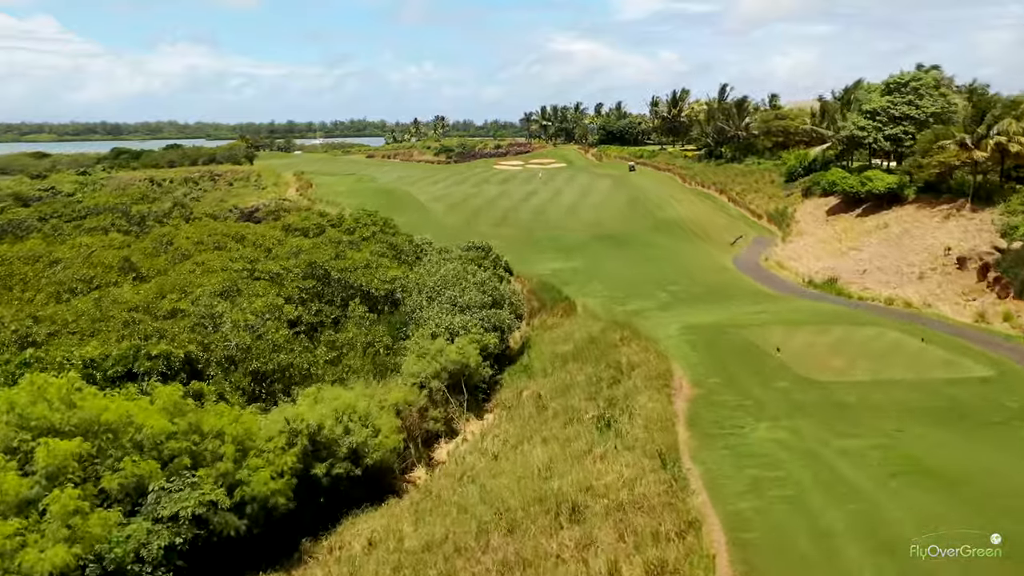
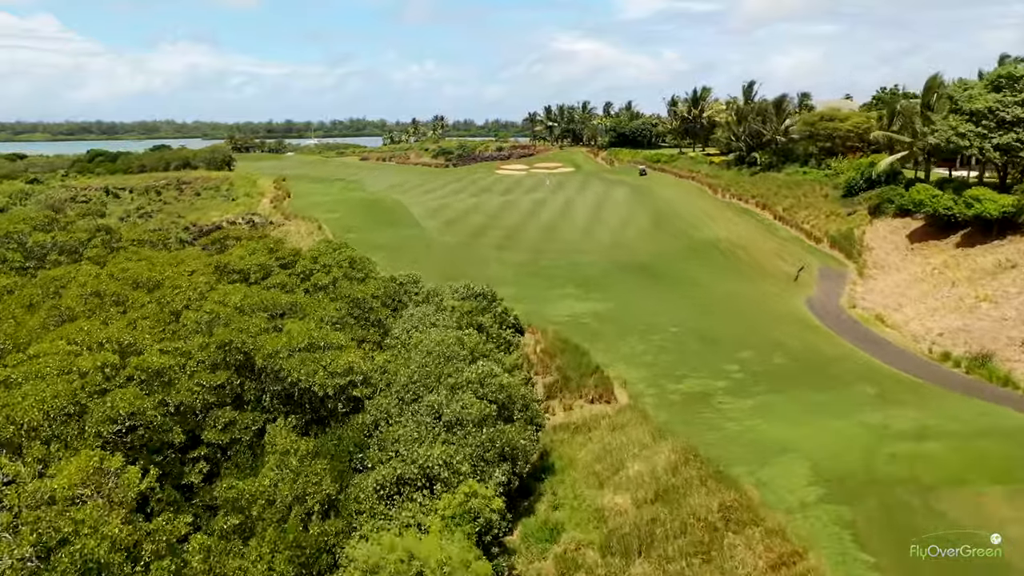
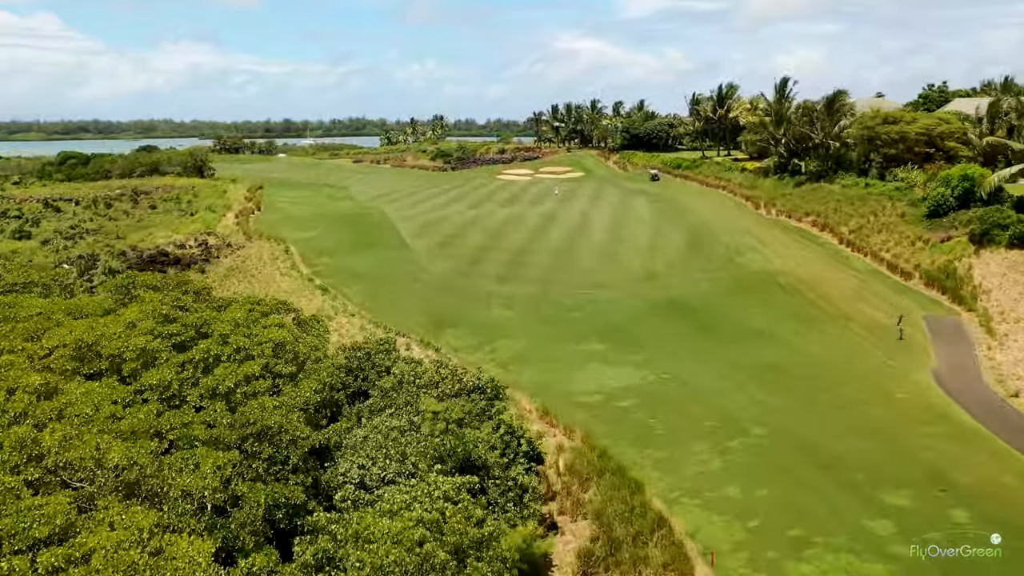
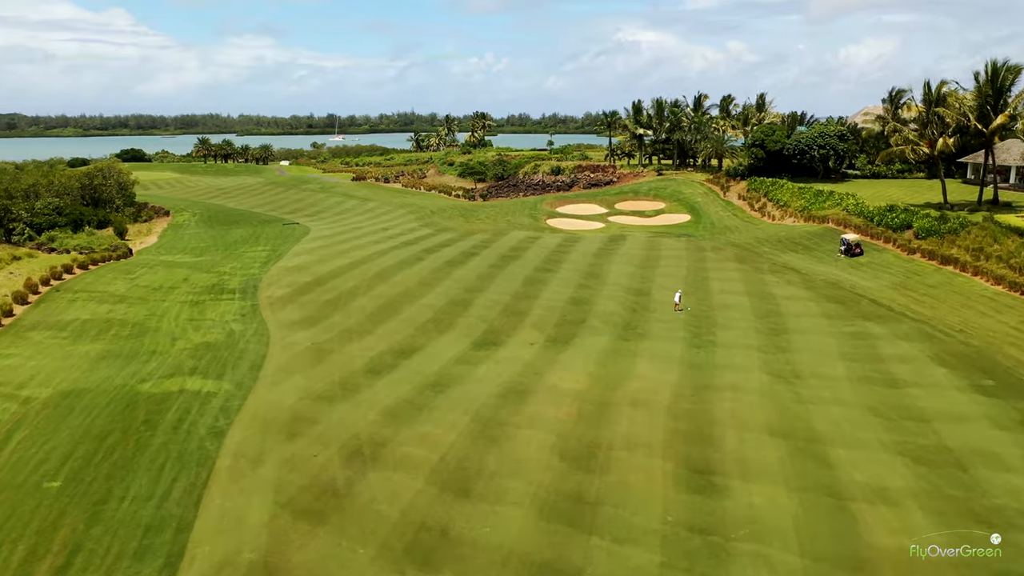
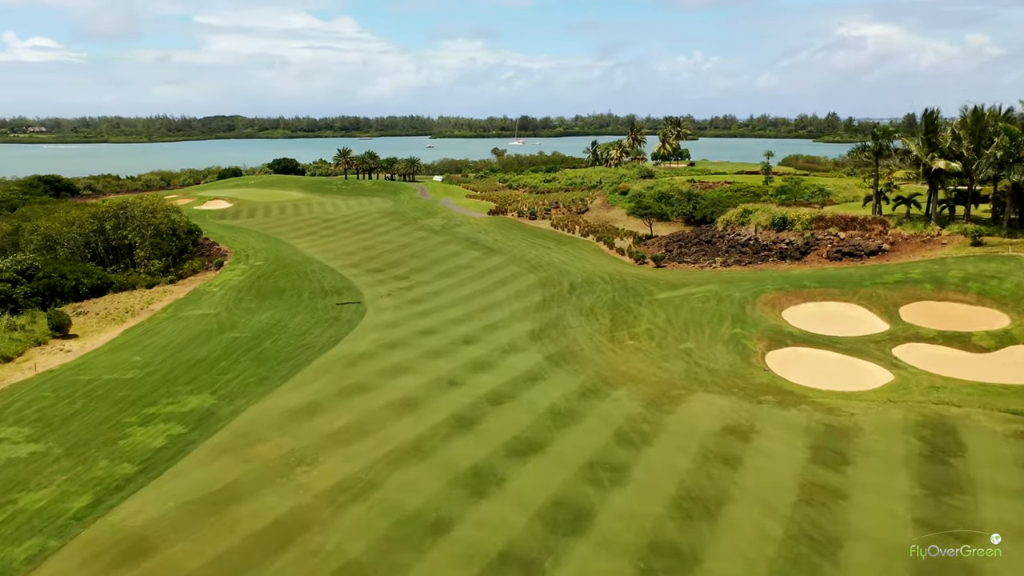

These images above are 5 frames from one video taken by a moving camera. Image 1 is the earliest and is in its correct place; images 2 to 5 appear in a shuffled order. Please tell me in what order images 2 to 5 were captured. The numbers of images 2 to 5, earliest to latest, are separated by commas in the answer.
2, 3, 4, 5
